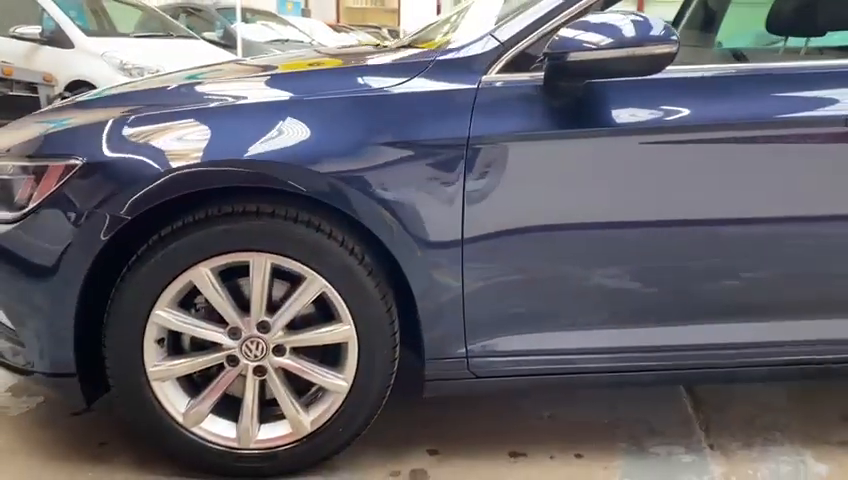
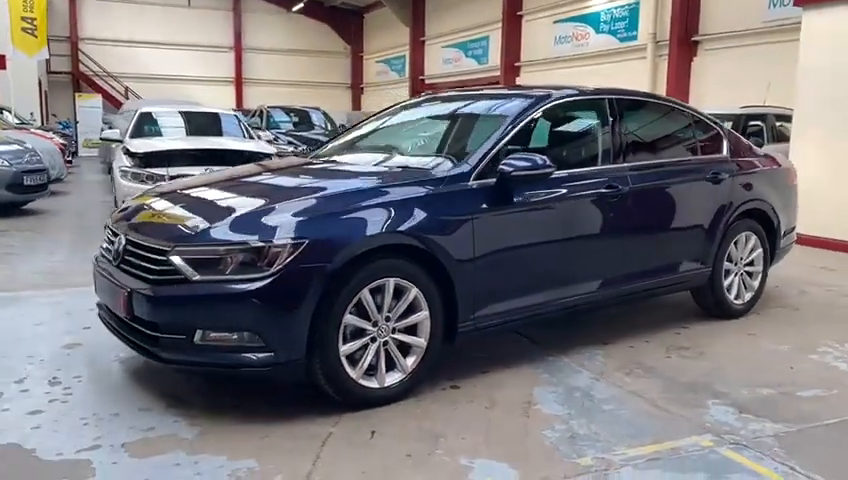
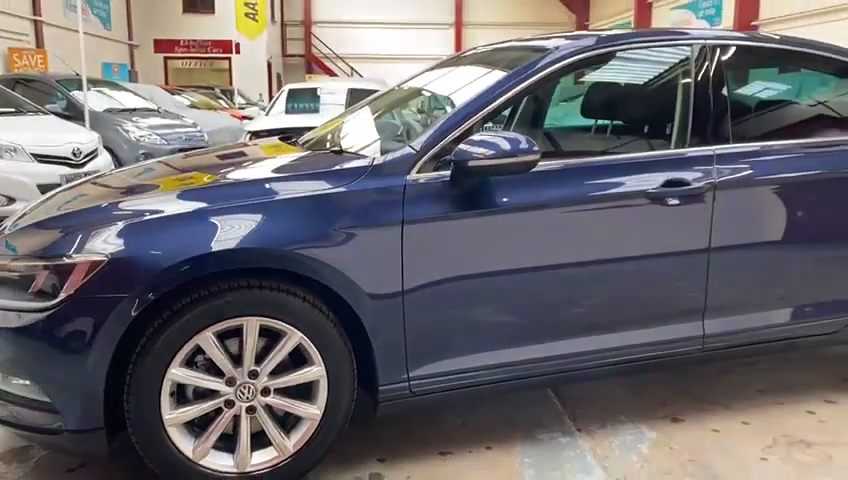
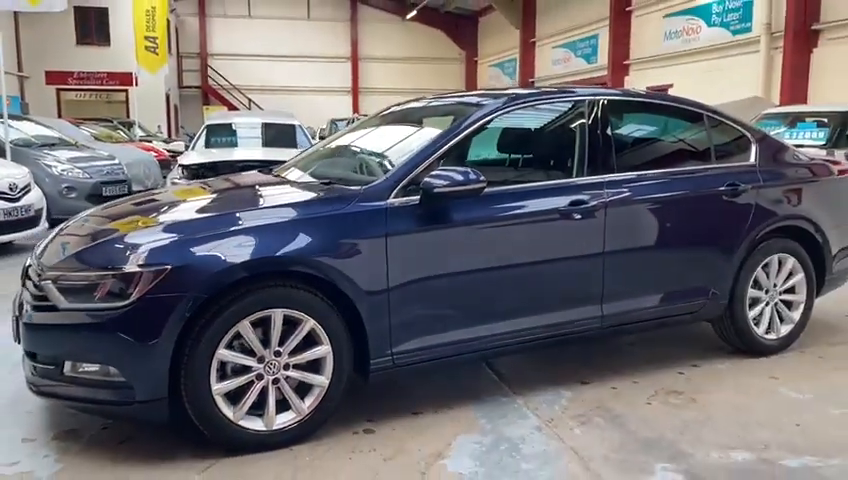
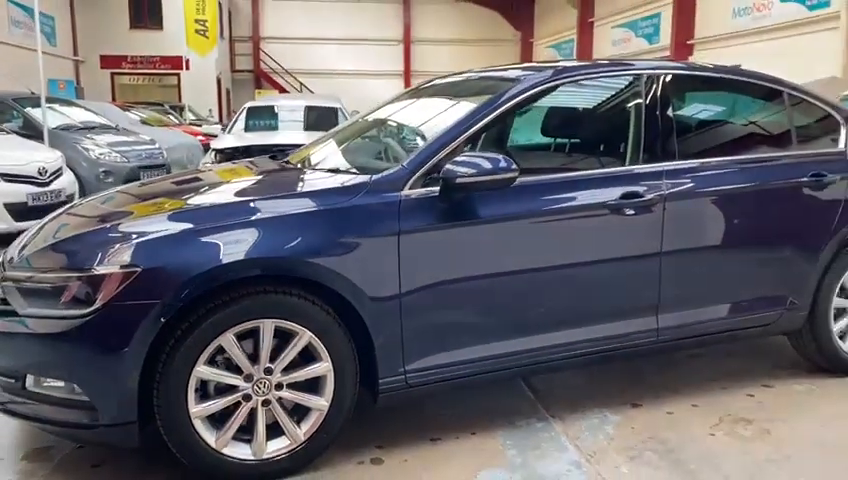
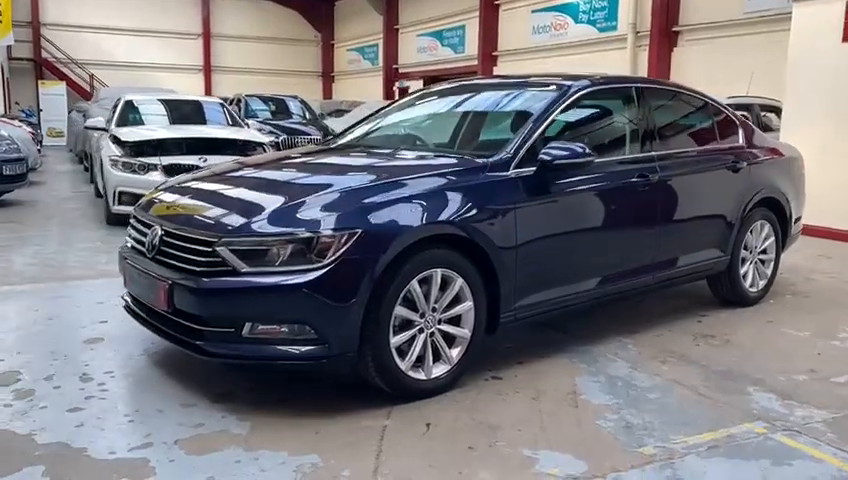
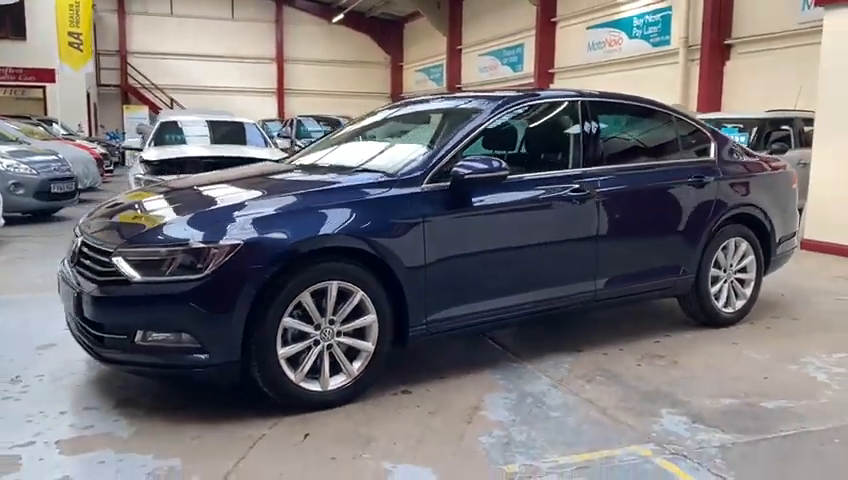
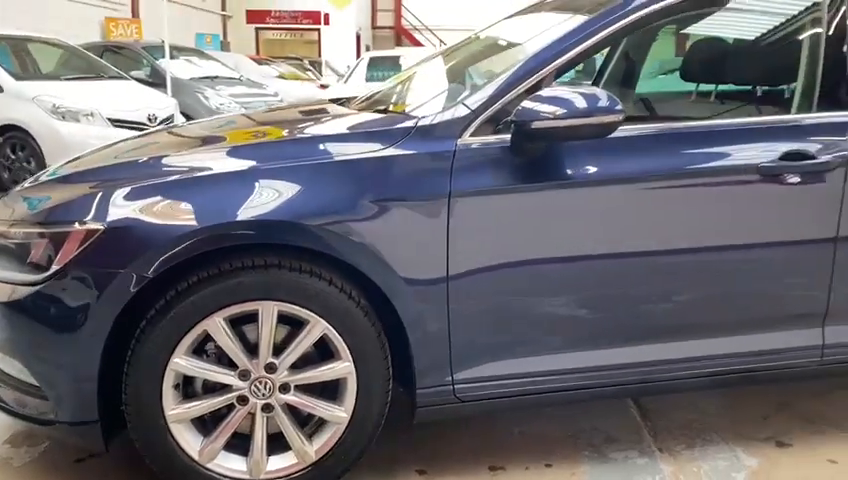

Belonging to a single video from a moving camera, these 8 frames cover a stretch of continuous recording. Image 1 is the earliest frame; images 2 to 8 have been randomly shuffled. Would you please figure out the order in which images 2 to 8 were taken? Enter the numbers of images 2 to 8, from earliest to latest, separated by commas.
8, 3, 5, 4, 7, 2, 6
